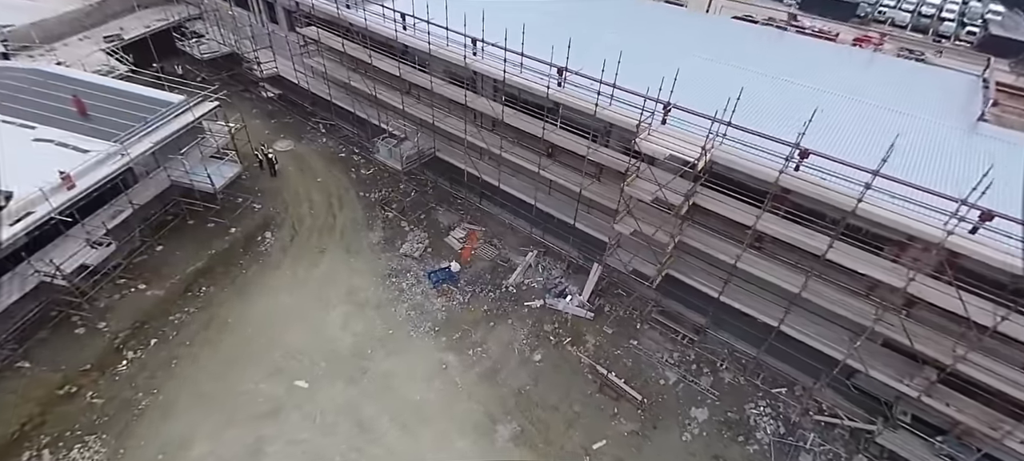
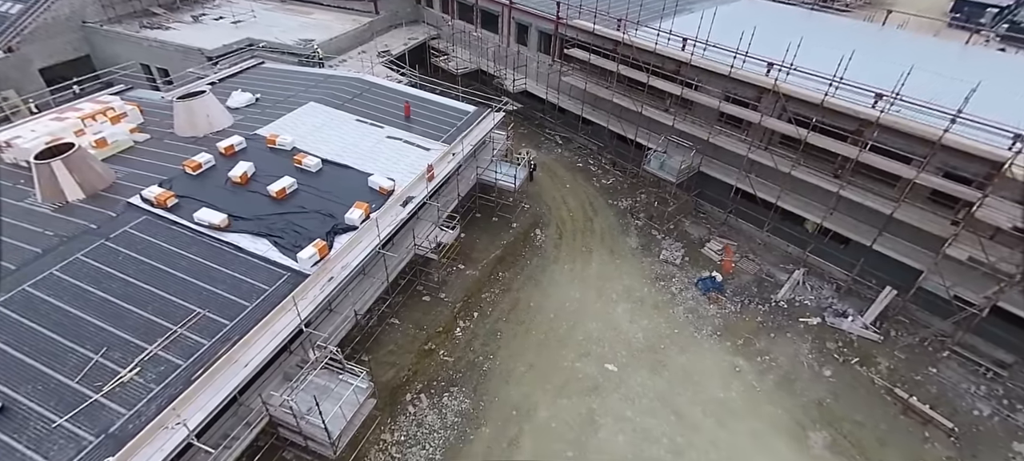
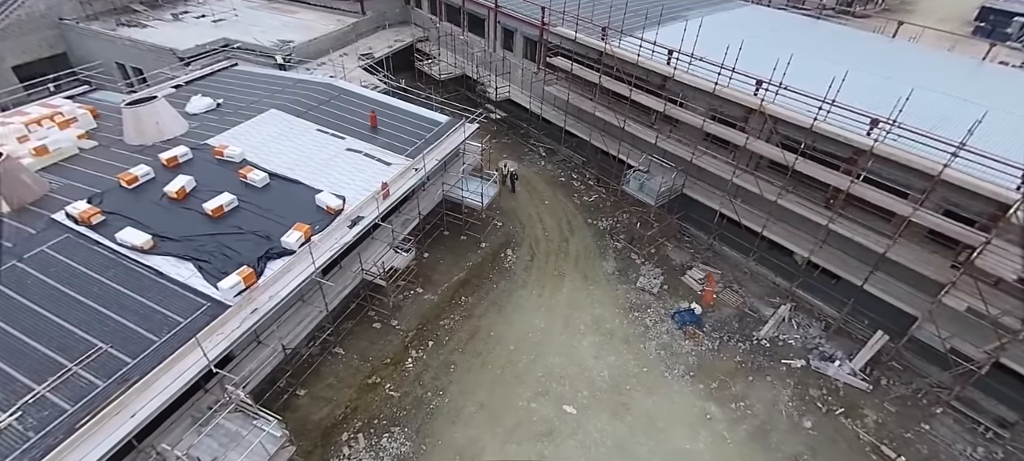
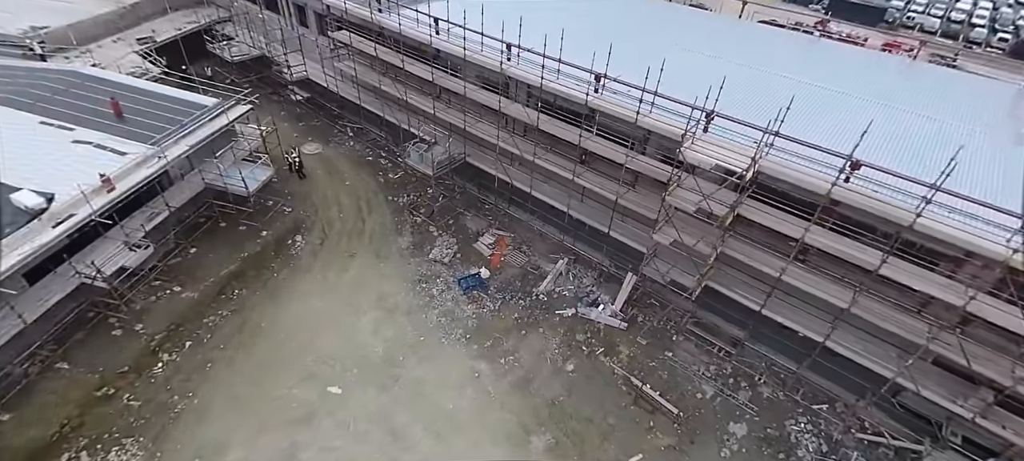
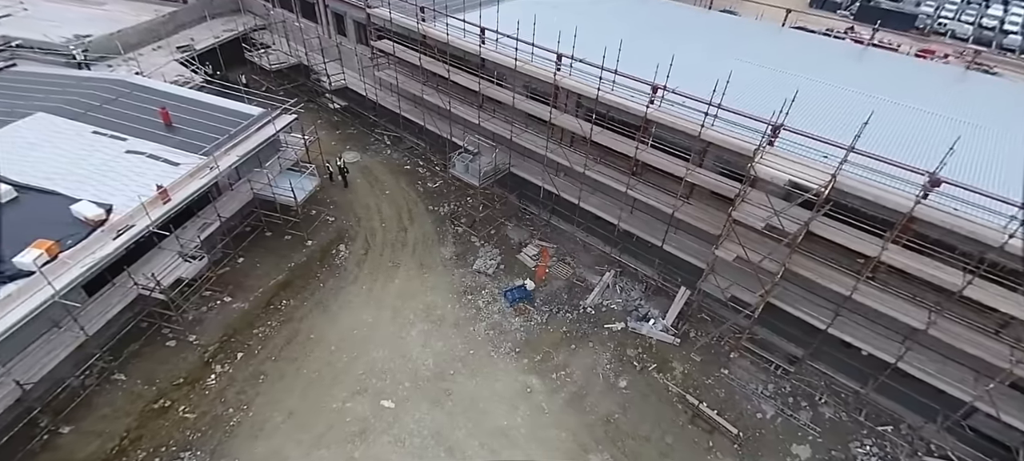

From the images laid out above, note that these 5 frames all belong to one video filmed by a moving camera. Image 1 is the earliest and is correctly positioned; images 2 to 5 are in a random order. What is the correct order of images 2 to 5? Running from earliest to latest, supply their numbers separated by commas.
4, 5, 3, 2
